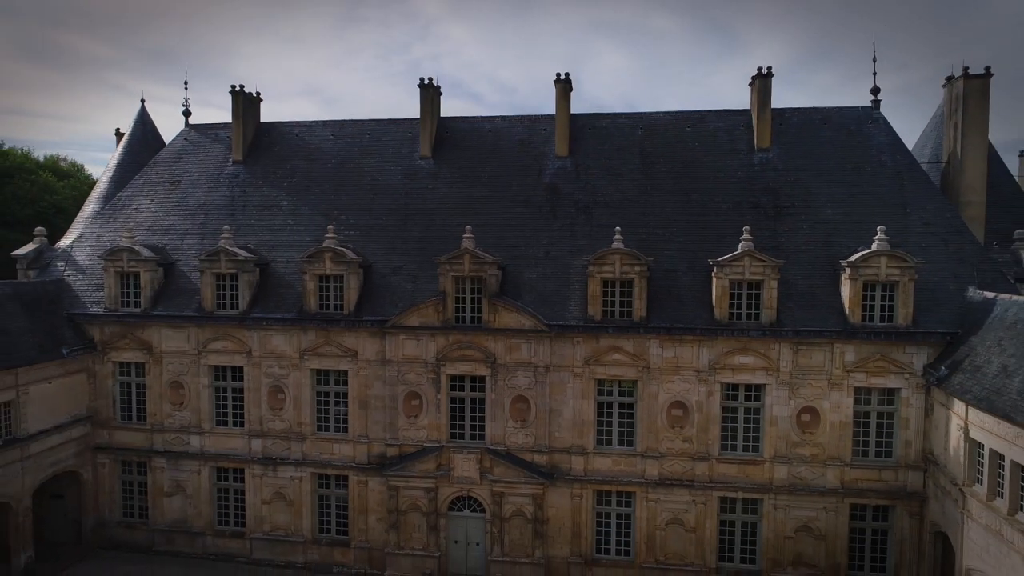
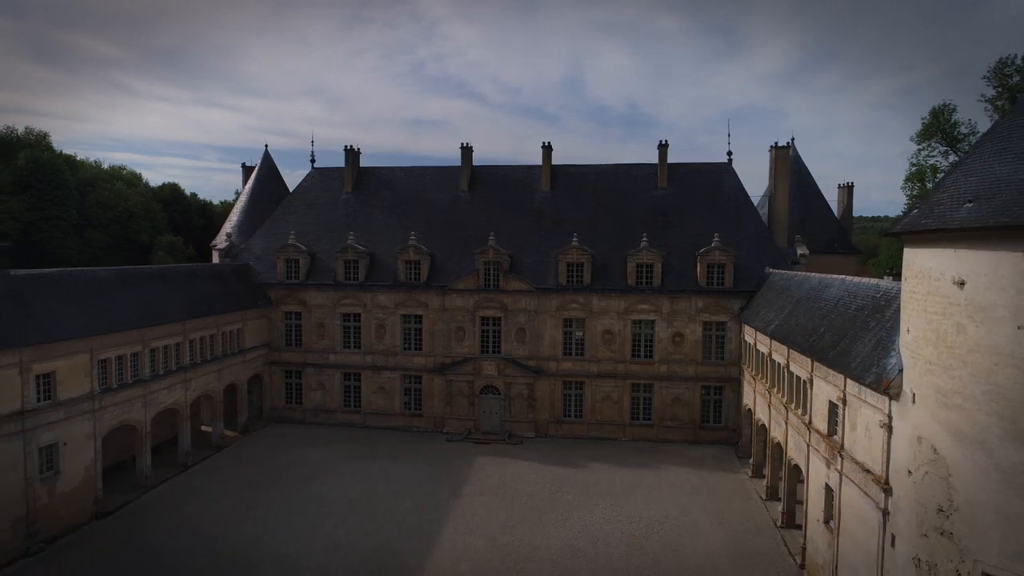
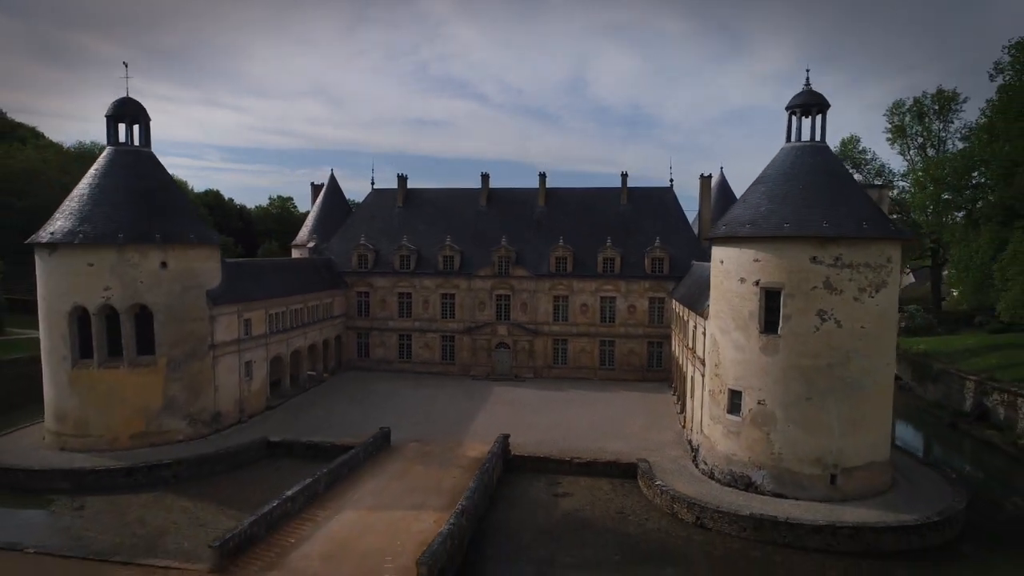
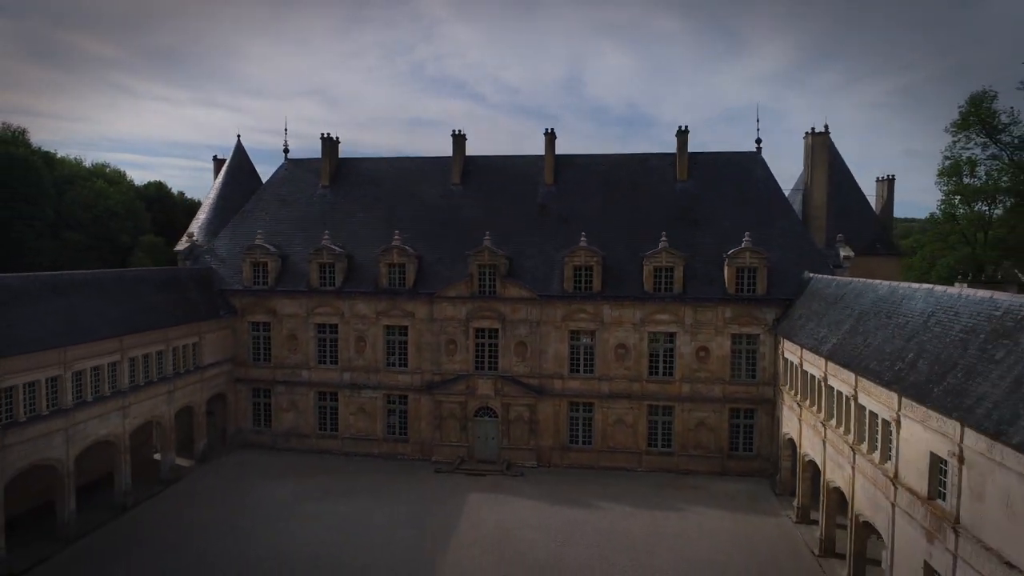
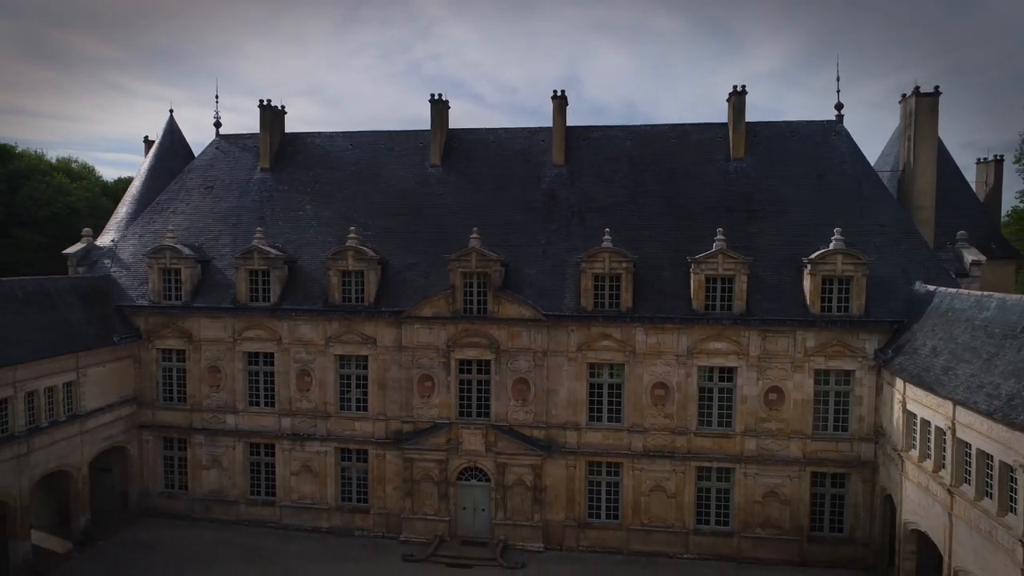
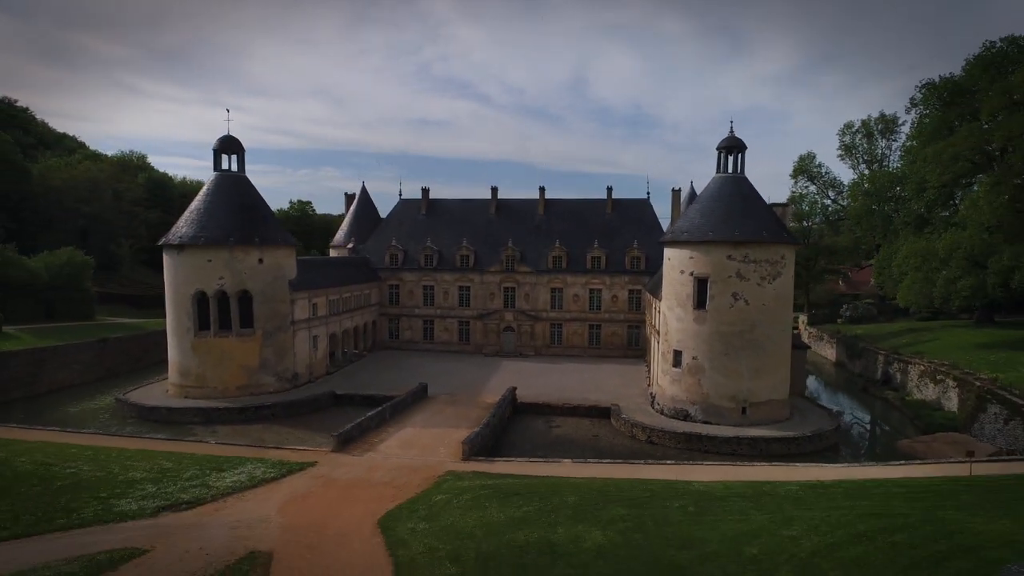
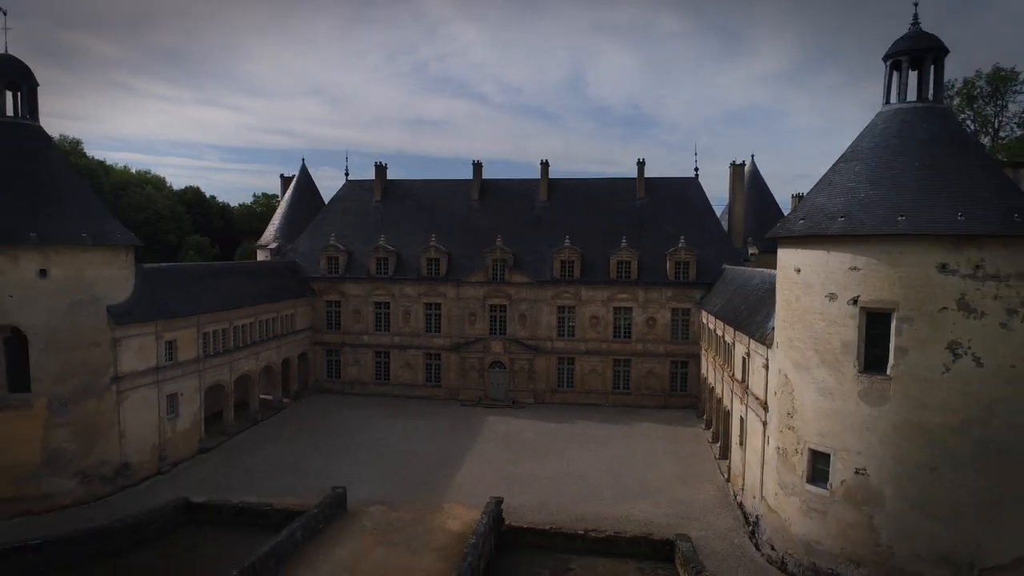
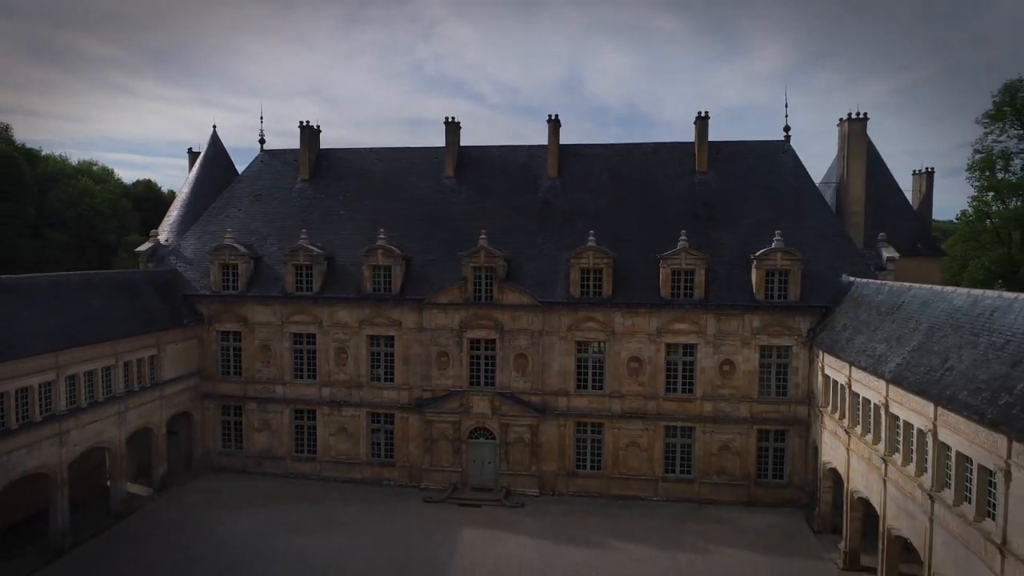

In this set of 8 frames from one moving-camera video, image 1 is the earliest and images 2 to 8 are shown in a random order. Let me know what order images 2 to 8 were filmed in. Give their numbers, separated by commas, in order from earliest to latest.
5, 8, 4, 2, 7, 3, 6
